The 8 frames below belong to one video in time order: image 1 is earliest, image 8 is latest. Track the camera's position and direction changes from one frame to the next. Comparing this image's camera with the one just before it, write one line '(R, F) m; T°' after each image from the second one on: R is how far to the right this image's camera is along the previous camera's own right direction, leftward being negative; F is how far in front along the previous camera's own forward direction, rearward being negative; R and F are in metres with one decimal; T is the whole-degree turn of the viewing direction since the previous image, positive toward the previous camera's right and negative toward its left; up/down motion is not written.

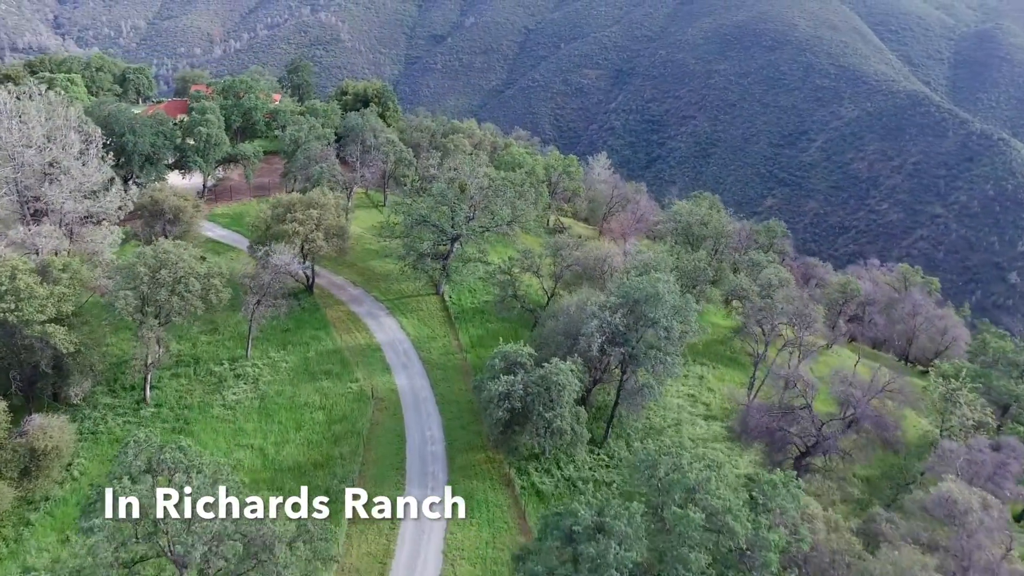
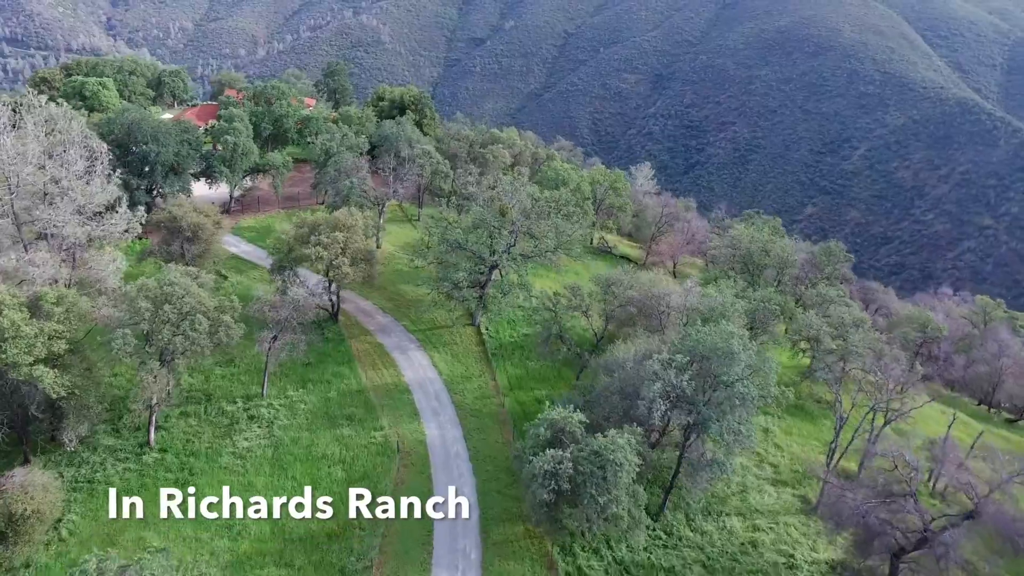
(-0.5, +3.7) m; -3°
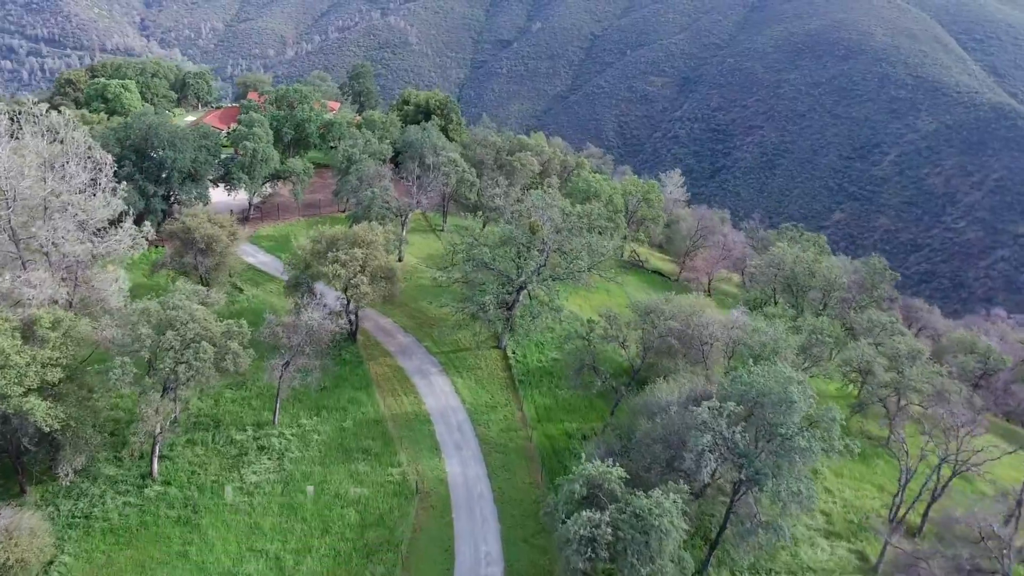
(-0.3, +2.3) m; -2°
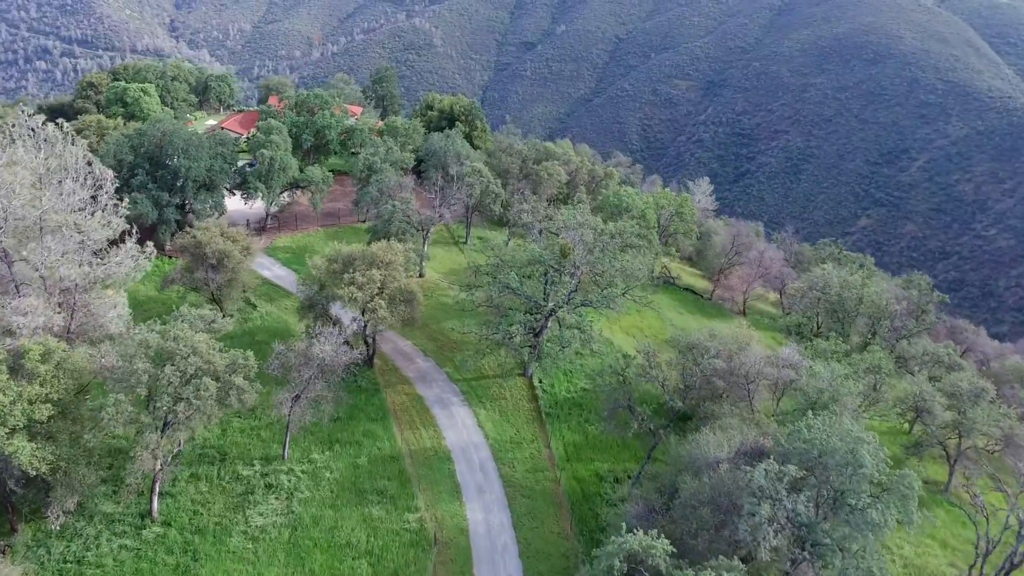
(-0.3, +2.2) m; -2°
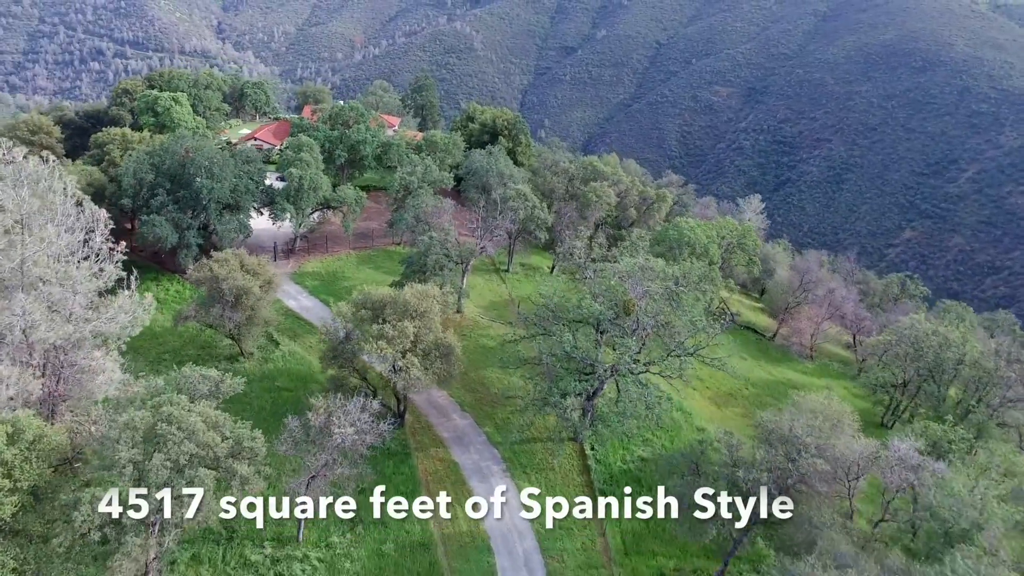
(-0.7, +4.0) m; -3°
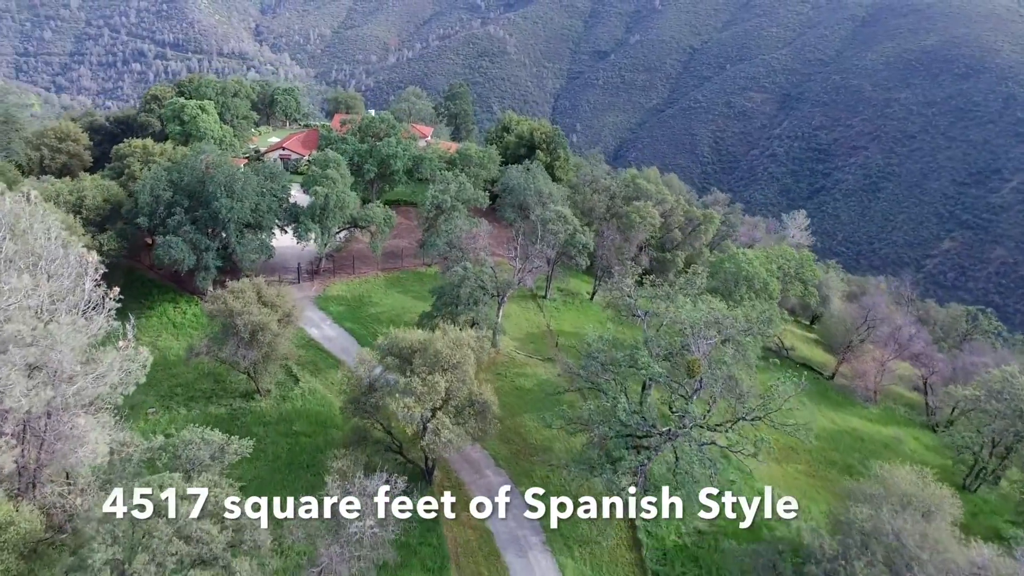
(-0.5, +3.2) m; -2°
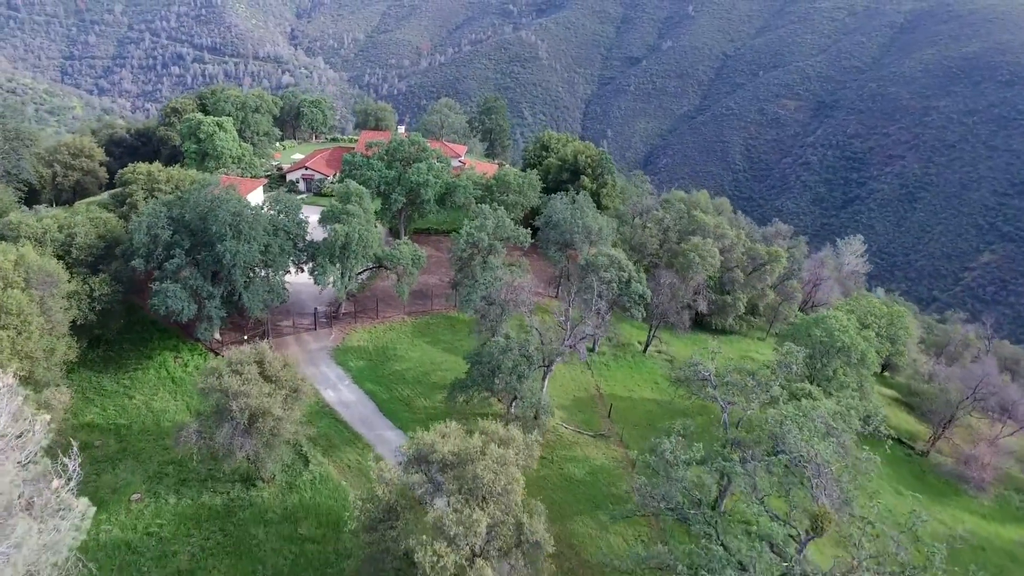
(-0.9, +5.5) m; -2°
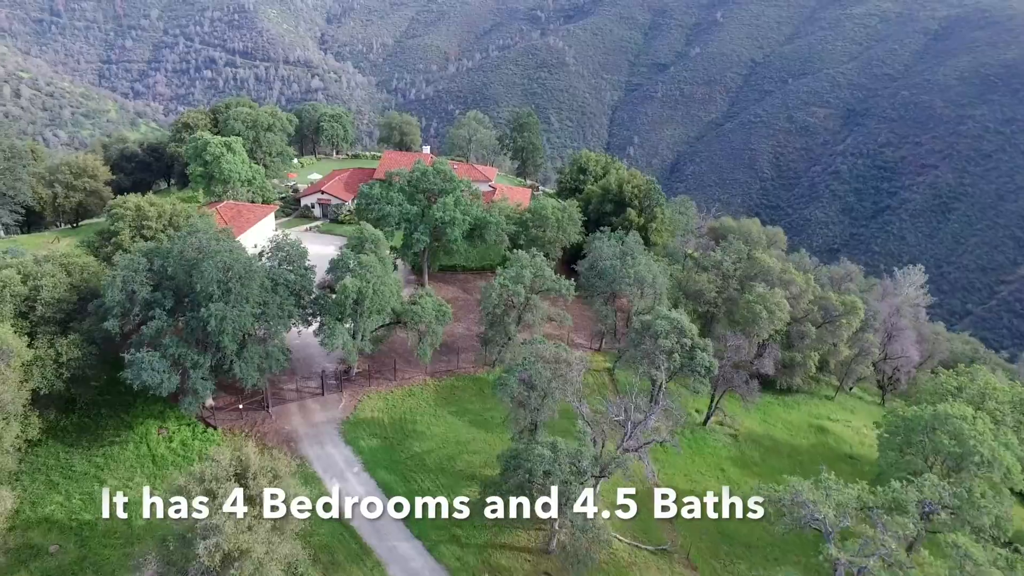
(-0.8, +5.9) m; -2°
